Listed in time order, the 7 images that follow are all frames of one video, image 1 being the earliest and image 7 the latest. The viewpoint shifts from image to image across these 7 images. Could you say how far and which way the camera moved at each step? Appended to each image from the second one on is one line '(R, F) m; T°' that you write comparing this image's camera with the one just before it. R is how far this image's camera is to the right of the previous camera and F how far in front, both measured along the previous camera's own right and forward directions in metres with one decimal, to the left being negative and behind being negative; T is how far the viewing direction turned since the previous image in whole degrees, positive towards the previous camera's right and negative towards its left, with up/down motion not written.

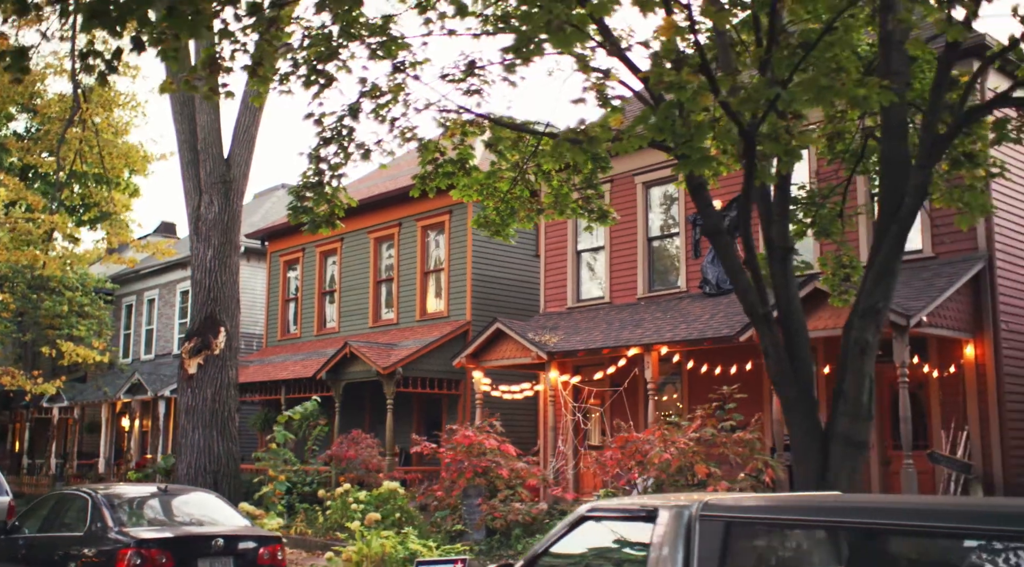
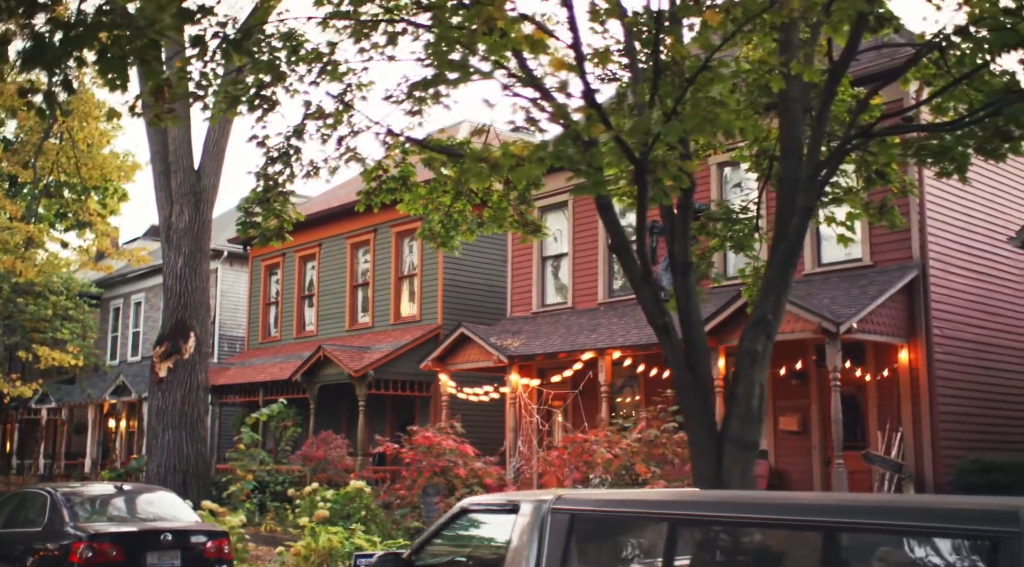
(+0.6, -0.7) m; 0°
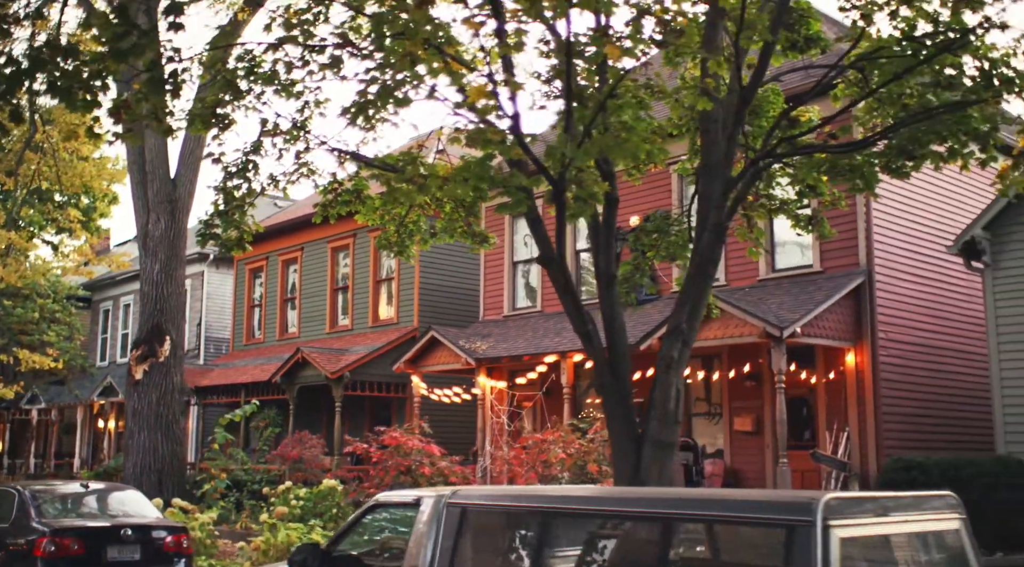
(+0.6, -0.6) m; 0°
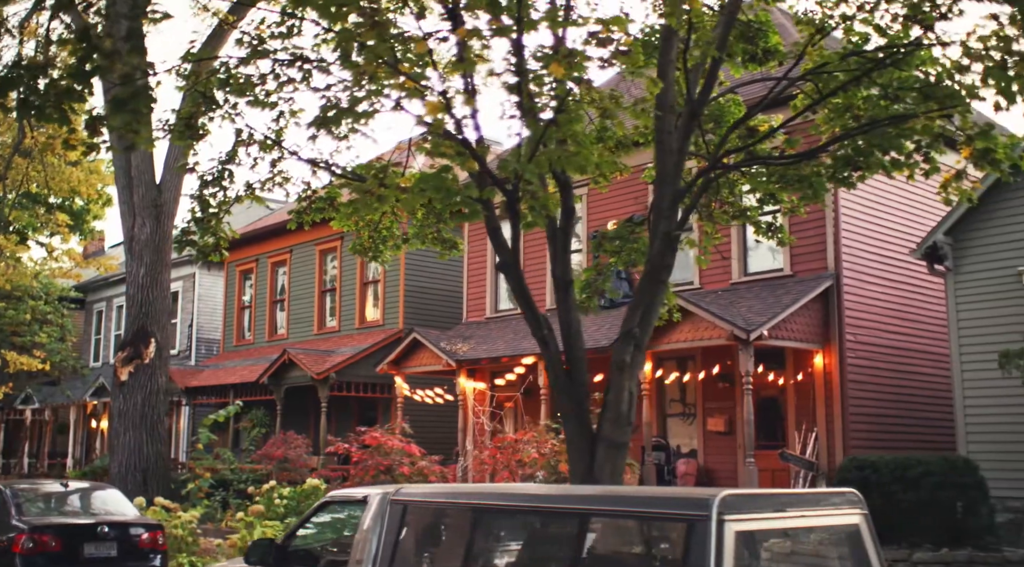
(+0.3, -0.4) m; 0°
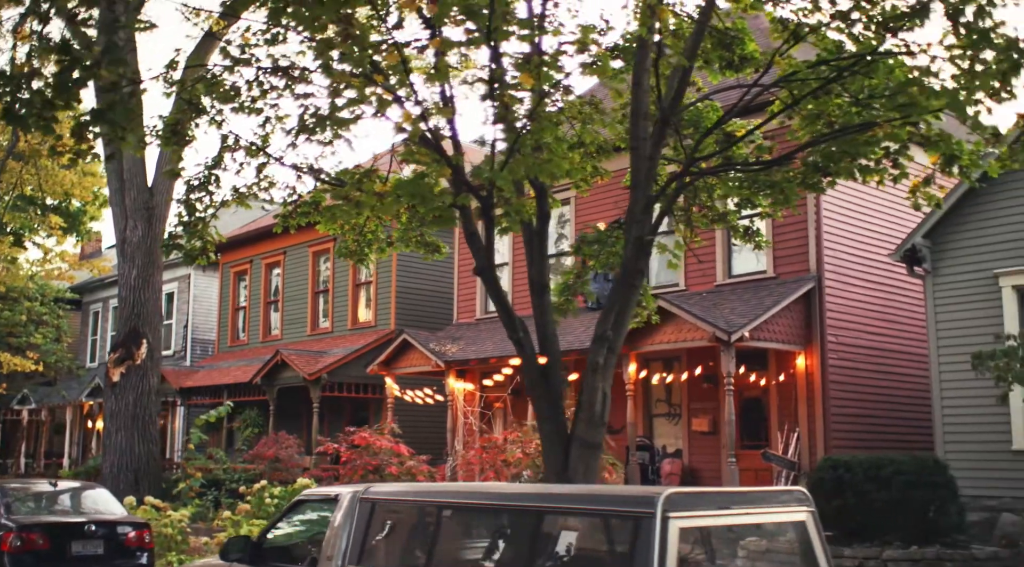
(+0.2, -0.2) m; 0°
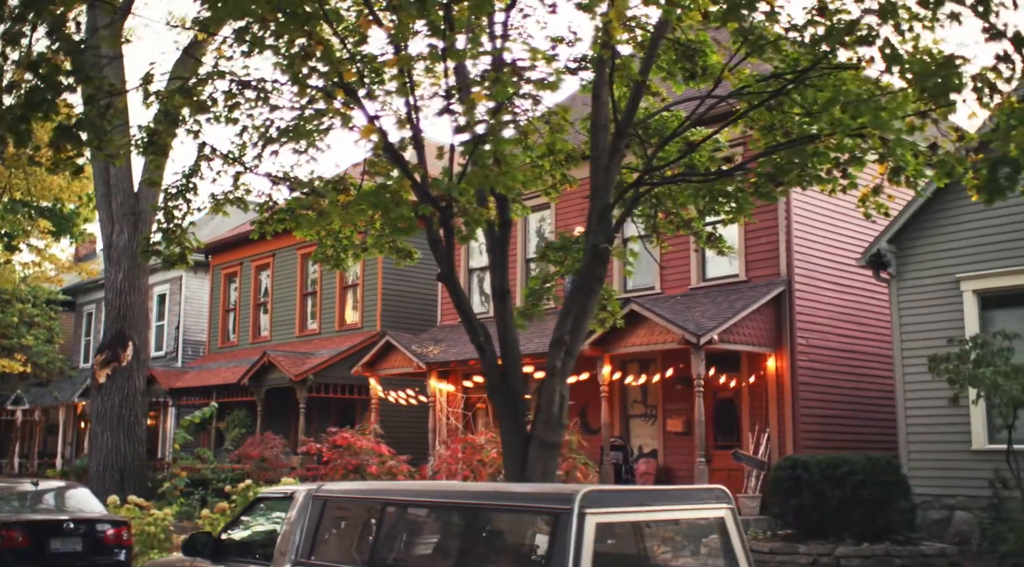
(+0.3, -0.4) m; 0°
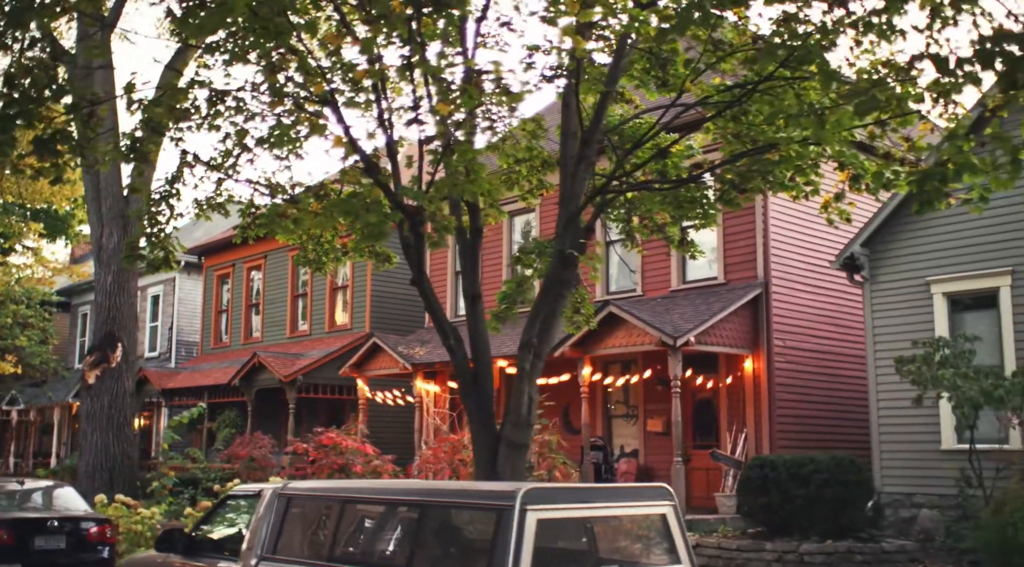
(+0.3, -0.3) m; 0°
